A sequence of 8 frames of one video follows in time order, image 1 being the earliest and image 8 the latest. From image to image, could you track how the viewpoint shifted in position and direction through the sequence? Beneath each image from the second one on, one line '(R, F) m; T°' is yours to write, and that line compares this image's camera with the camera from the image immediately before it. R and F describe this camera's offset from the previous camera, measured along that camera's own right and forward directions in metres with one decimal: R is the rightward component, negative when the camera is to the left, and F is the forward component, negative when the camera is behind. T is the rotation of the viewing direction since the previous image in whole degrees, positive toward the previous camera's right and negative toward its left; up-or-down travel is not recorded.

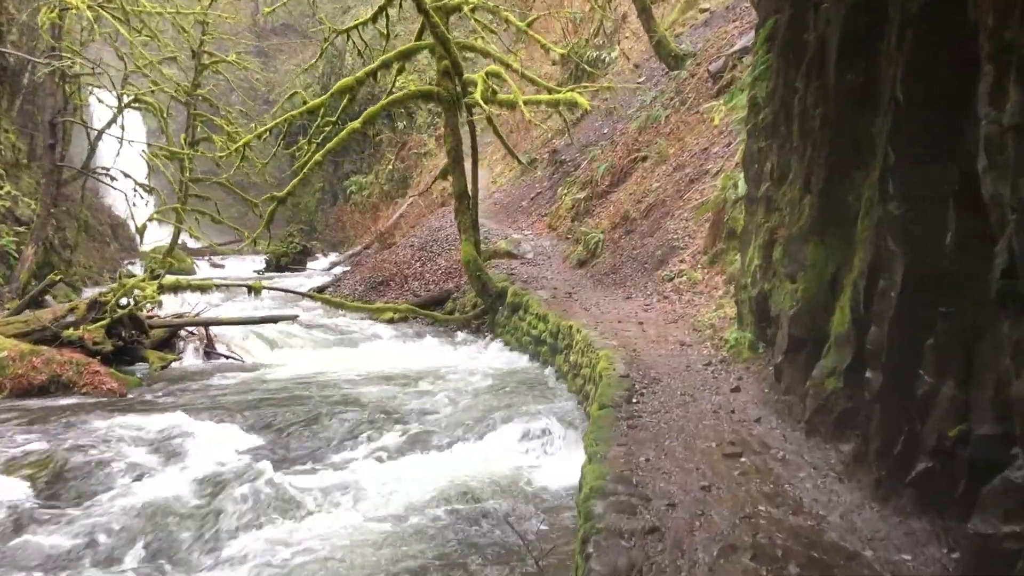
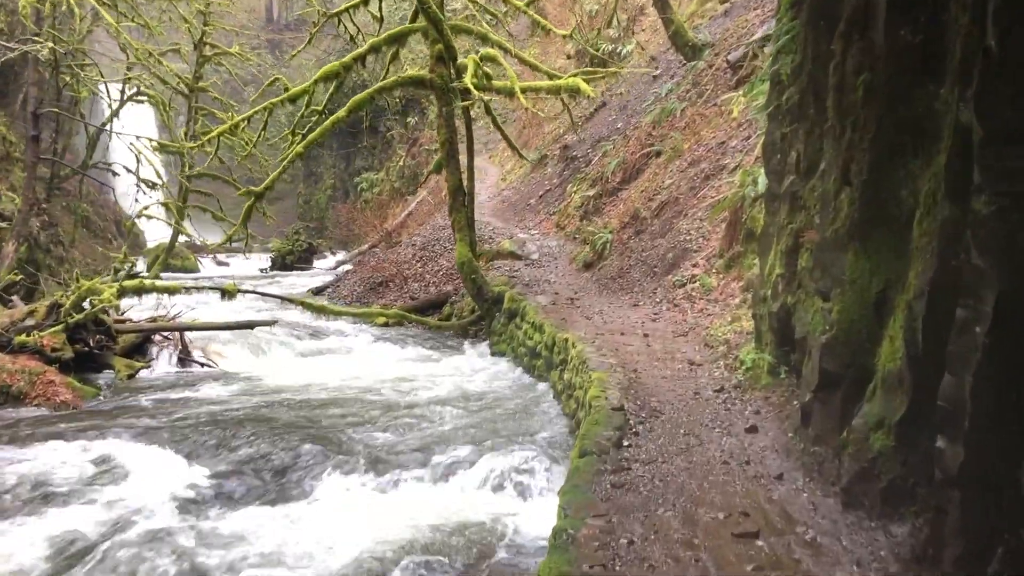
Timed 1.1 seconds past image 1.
(+0.2, +0.9) m; -1°
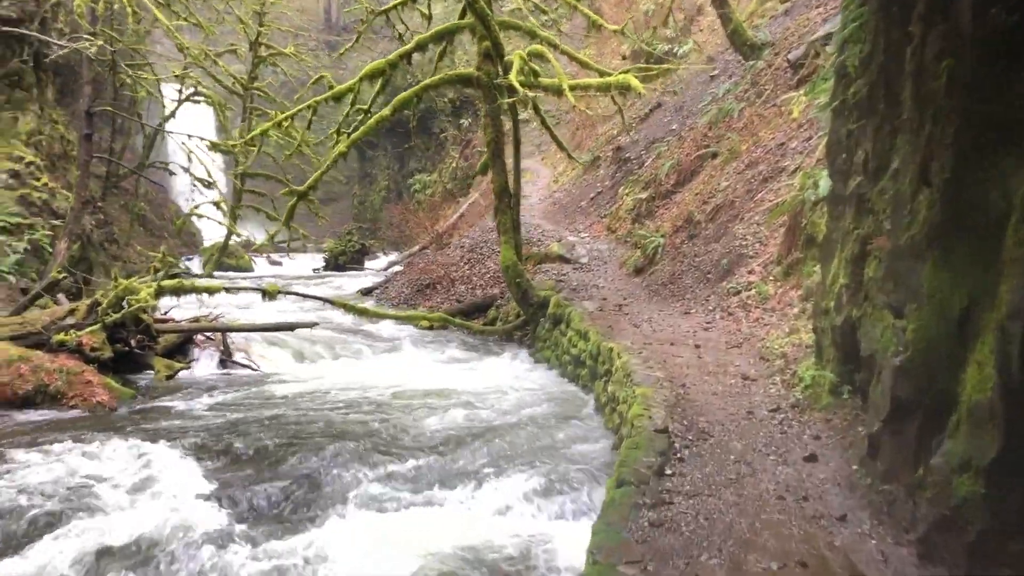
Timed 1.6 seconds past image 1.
(+0.1, +0.3) m; -3°
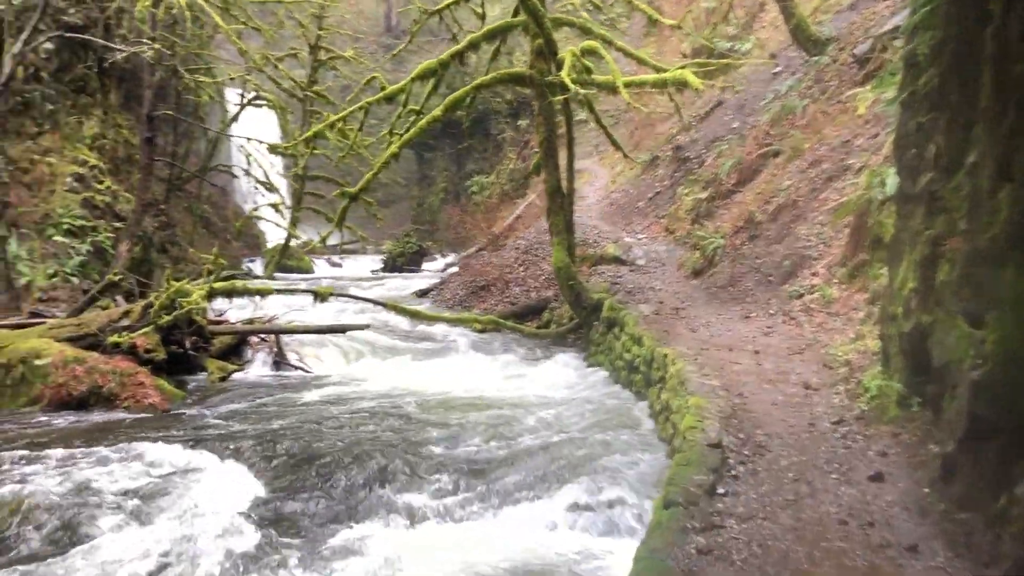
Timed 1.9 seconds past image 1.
(+0.1, +0.2) m; -4°
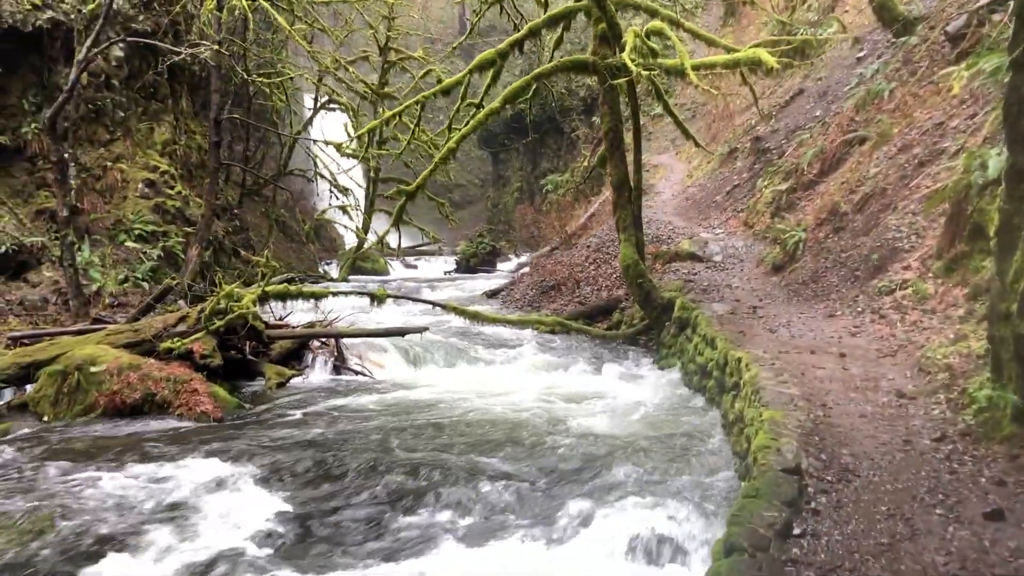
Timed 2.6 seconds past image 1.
(+0.1, +0.5) m; -5°
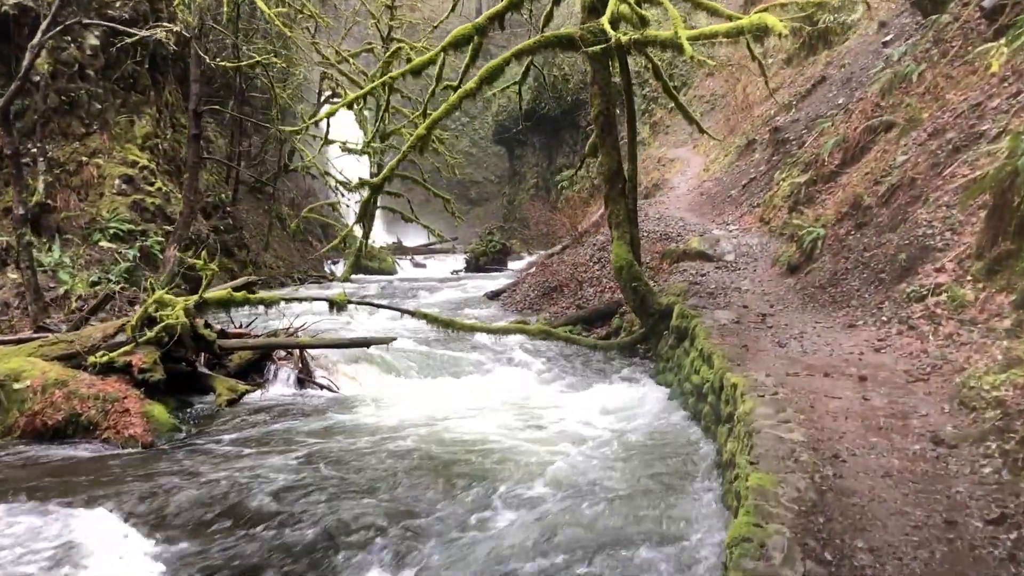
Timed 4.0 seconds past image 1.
(+0.4, +1.0) m; -1°
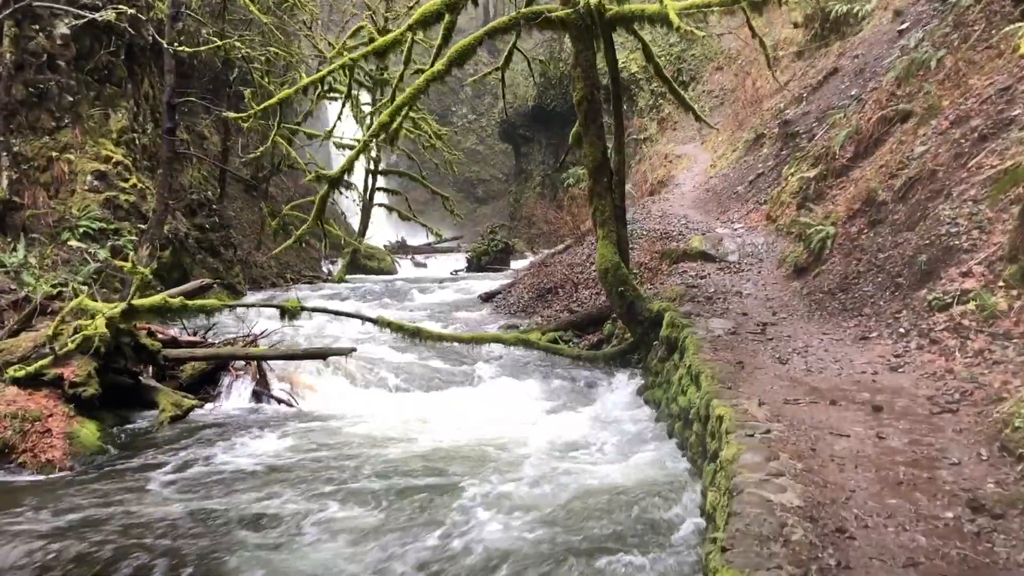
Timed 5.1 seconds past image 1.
(+0.3, +0.8) m; -1°
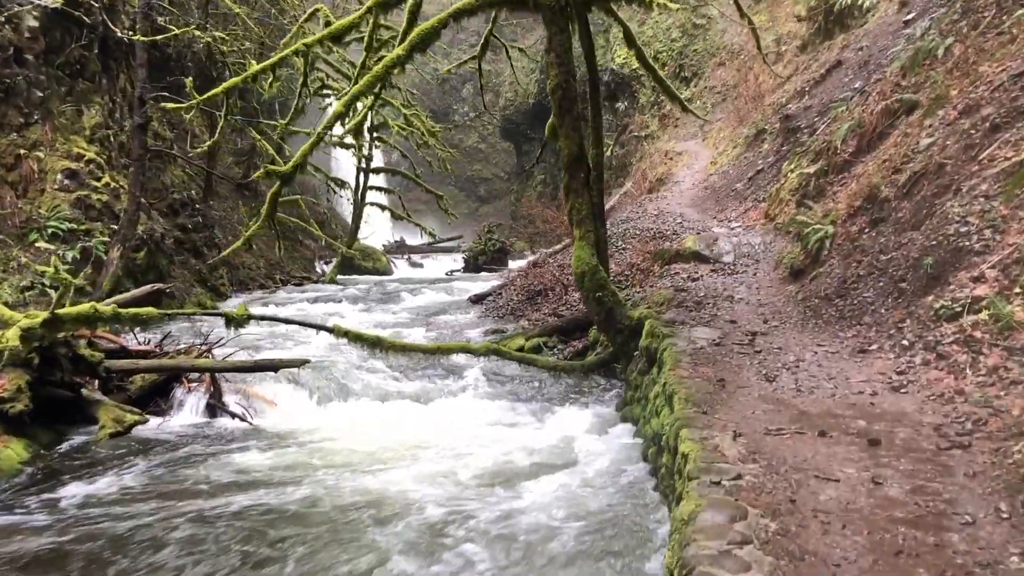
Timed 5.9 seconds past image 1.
(+0.3, +0.6) m; 0°
